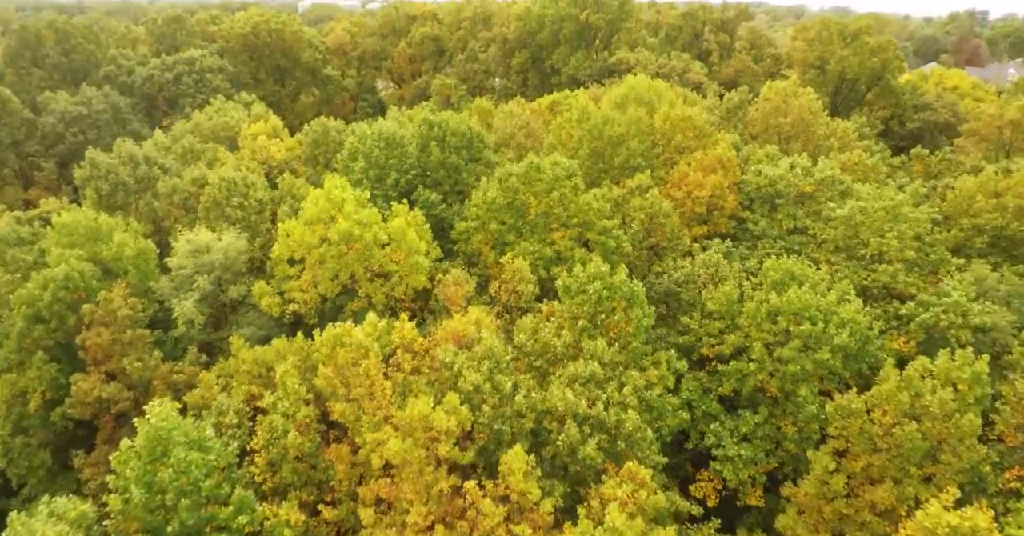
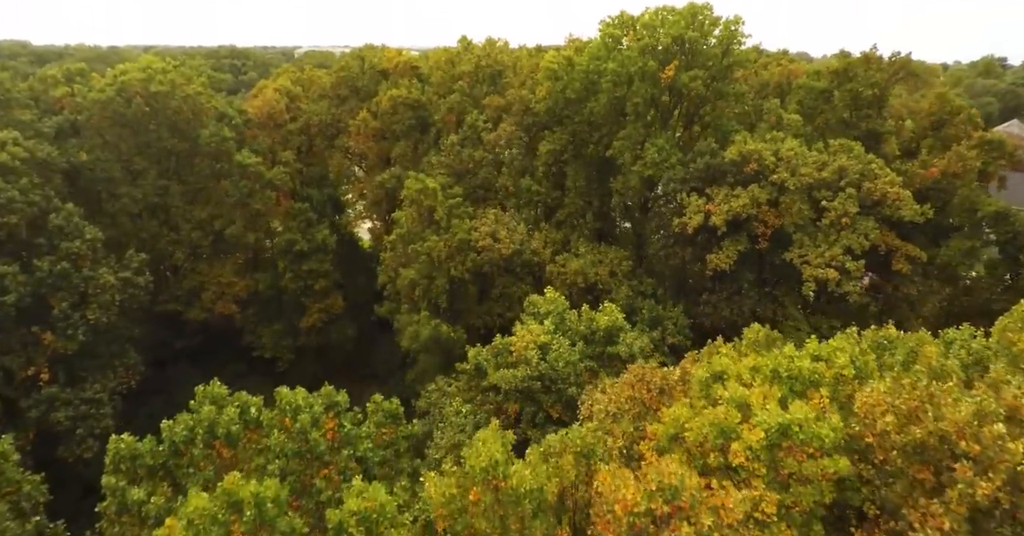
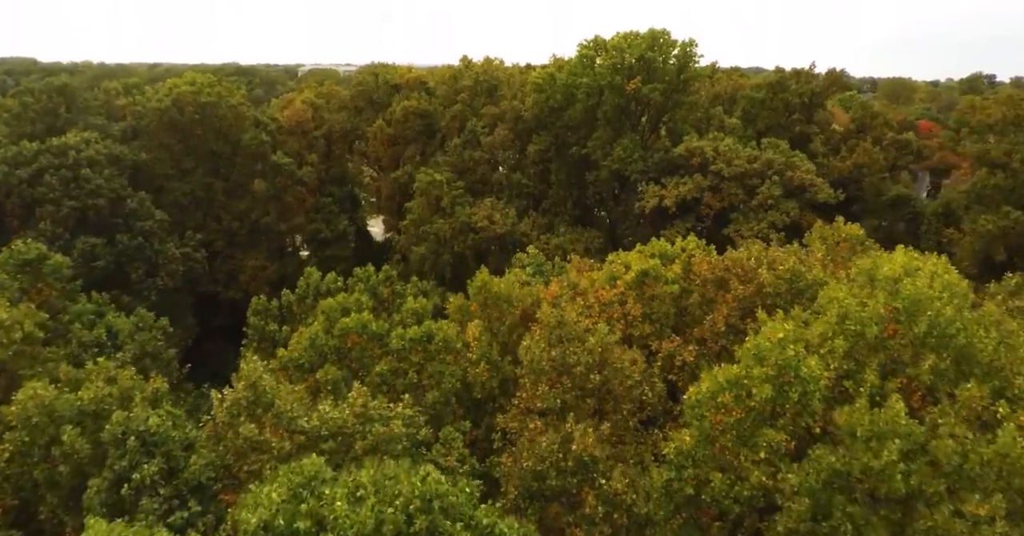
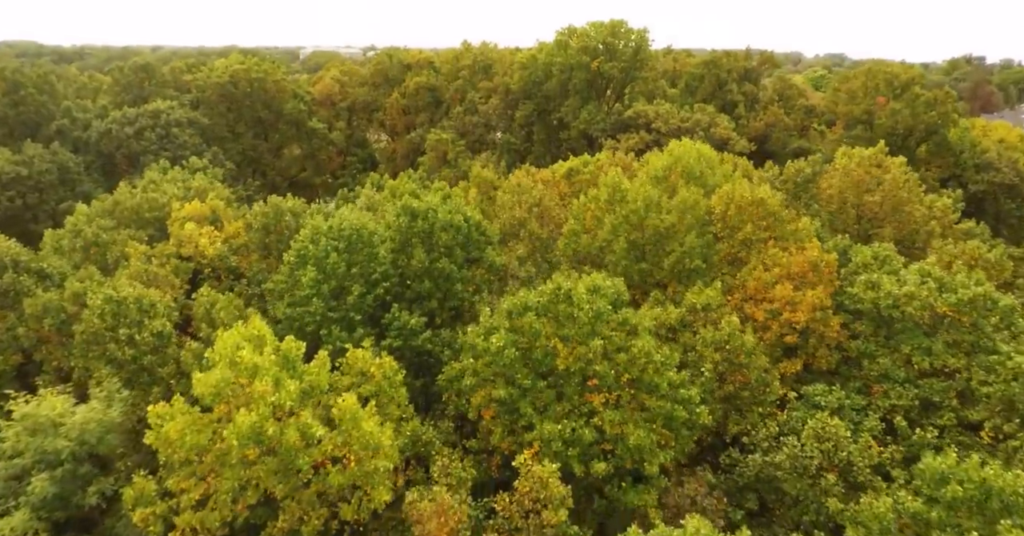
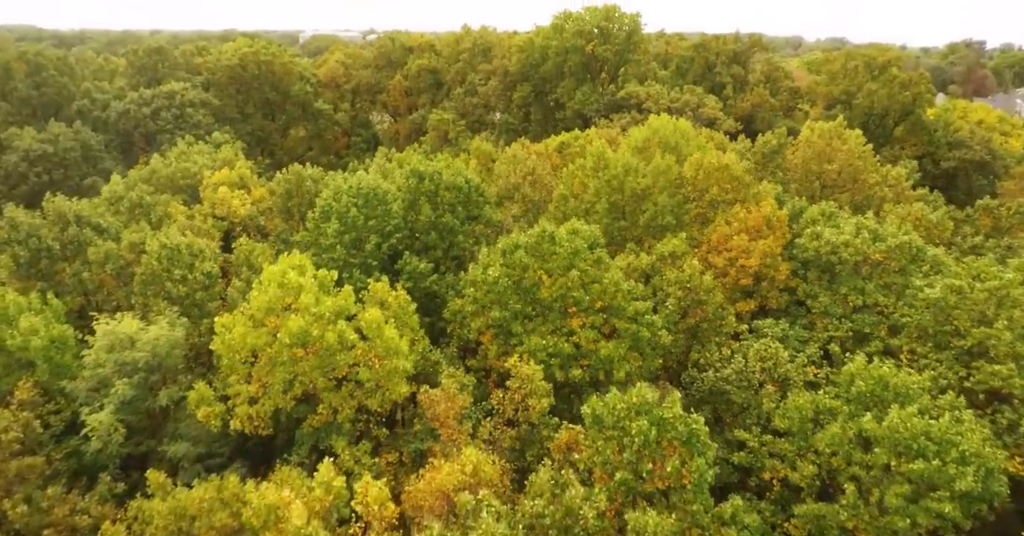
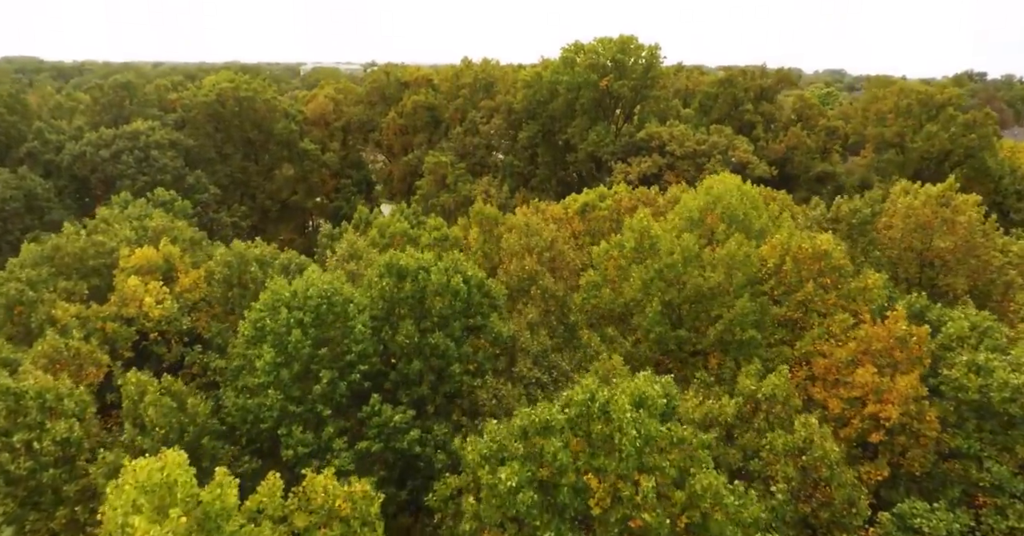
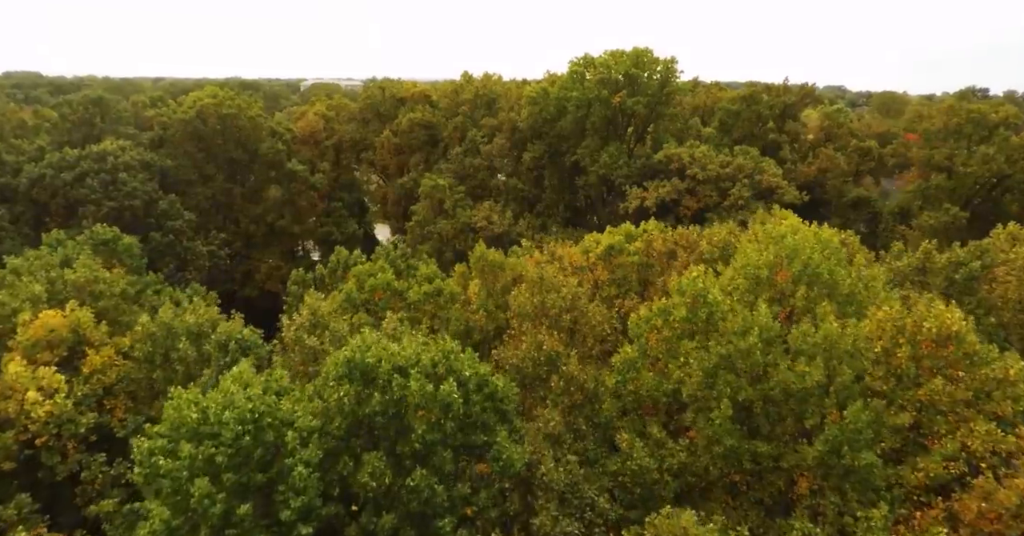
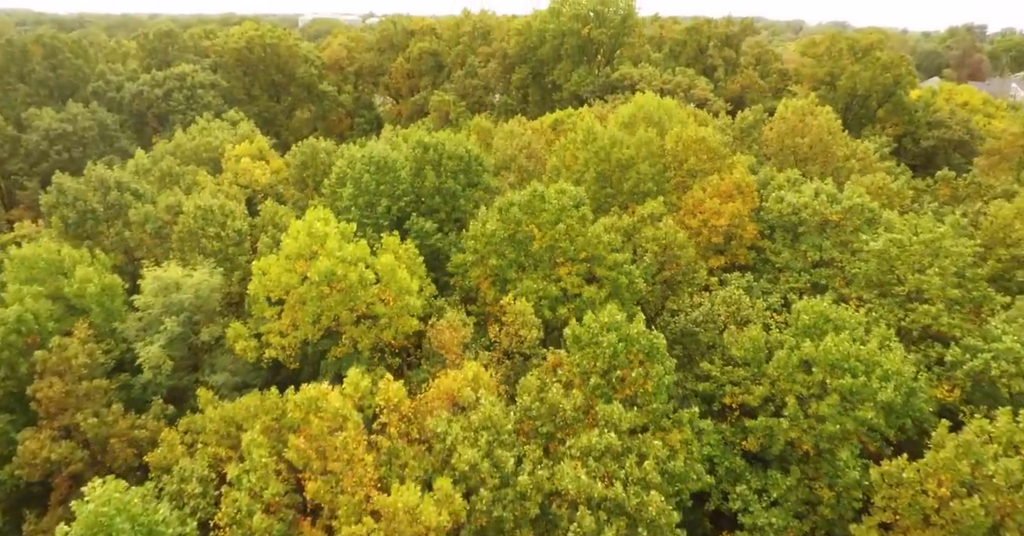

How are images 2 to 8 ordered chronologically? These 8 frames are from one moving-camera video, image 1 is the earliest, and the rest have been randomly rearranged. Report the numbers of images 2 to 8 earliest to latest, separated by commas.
8, 5, 4, 6, 7, 3, 2
